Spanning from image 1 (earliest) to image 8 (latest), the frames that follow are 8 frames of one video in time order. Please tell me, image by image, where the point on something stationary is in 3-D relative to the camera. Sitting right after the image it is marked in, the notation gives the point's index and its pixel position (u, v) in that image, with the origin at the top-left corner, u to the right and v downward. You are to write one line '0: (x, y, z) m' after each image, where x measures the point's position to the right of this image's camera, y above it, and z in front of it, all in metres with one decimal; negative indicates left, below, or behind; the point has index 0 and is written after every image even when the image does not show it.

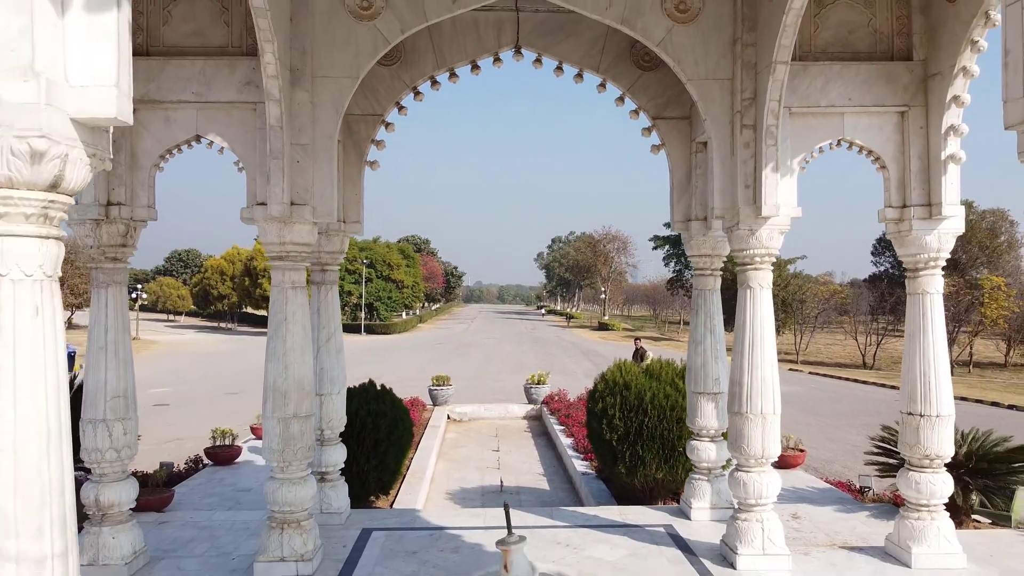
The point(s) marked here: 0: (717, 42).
0: (+1.3, +1.6, +4.7) m
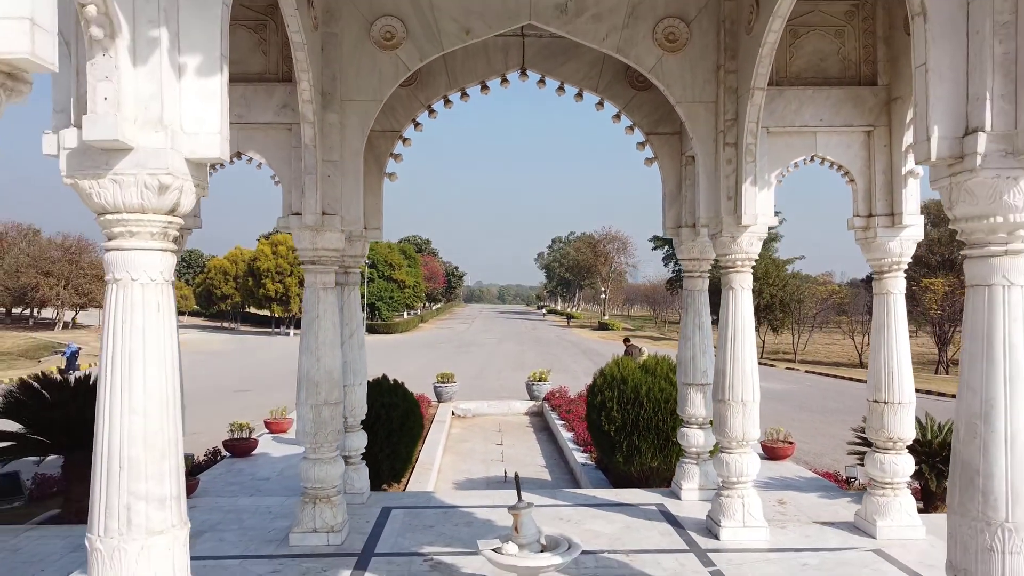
0: (+1.3, +1.6, +5.2) m
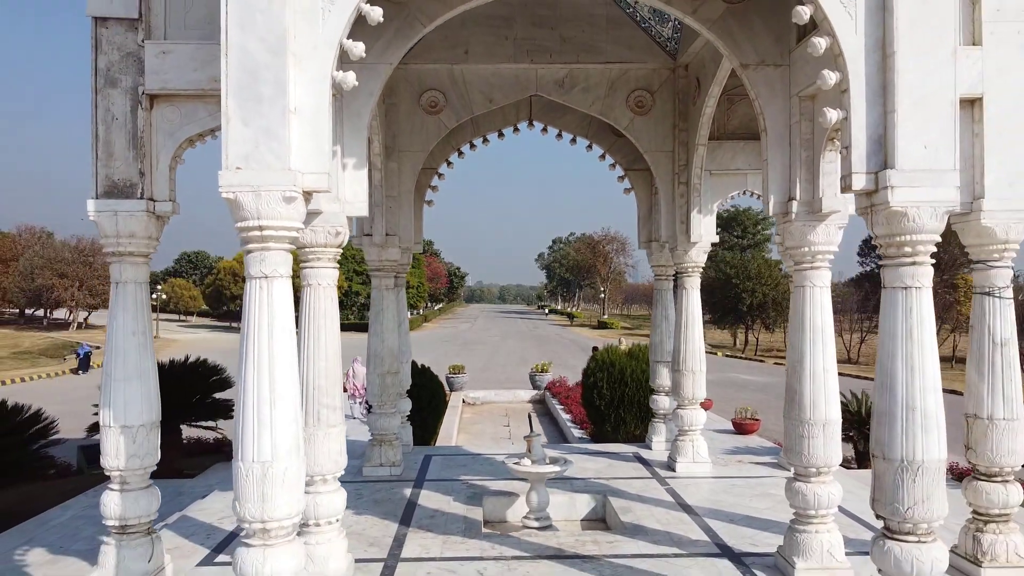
0: (+1.5, +1.6, +7.1) m
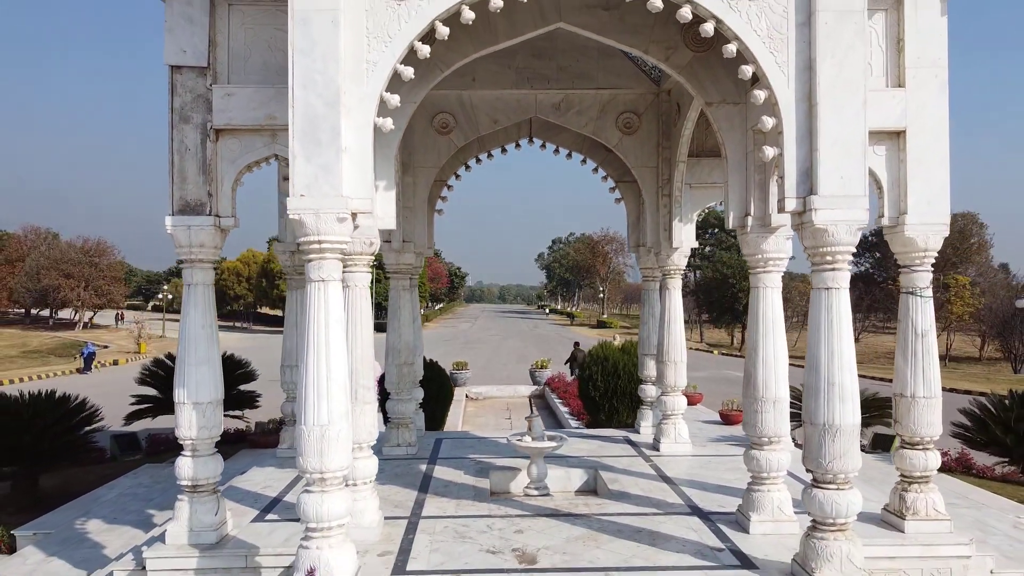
0: (+1.5, +1.5, +8.0) m
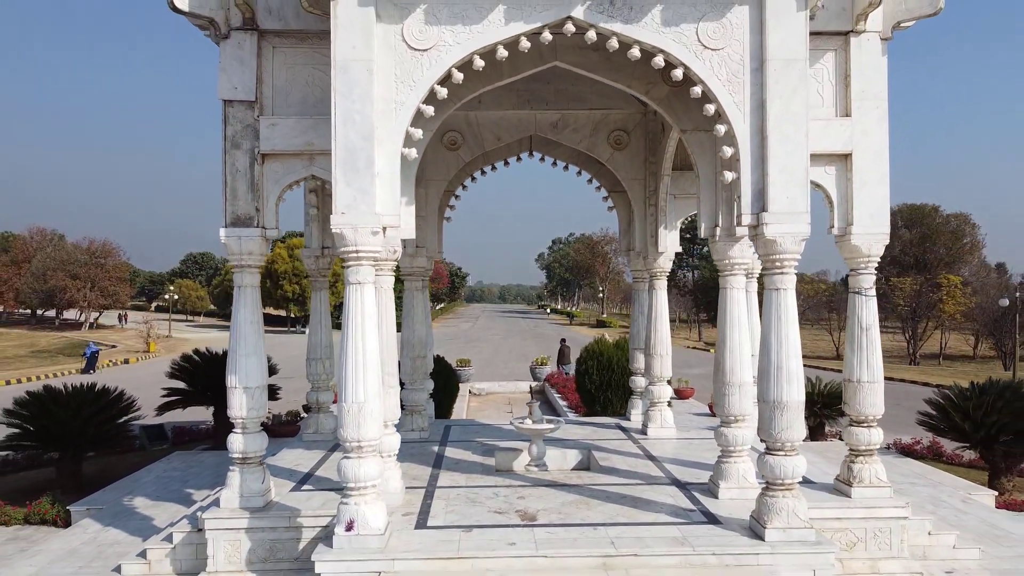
0: (+1.5, +1.5, +8.8) m
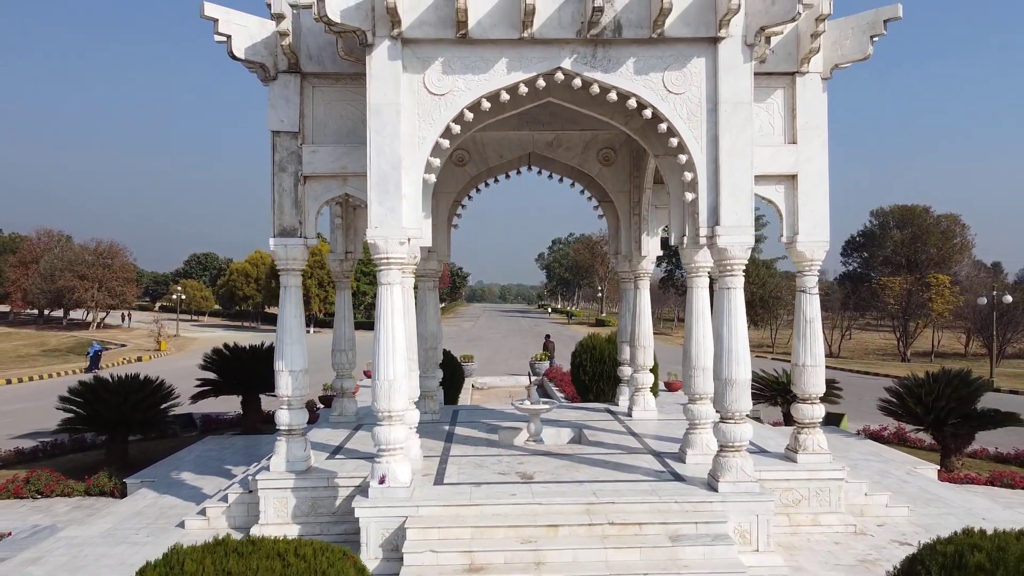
0: (+1.5, +1.6, +10.0) m
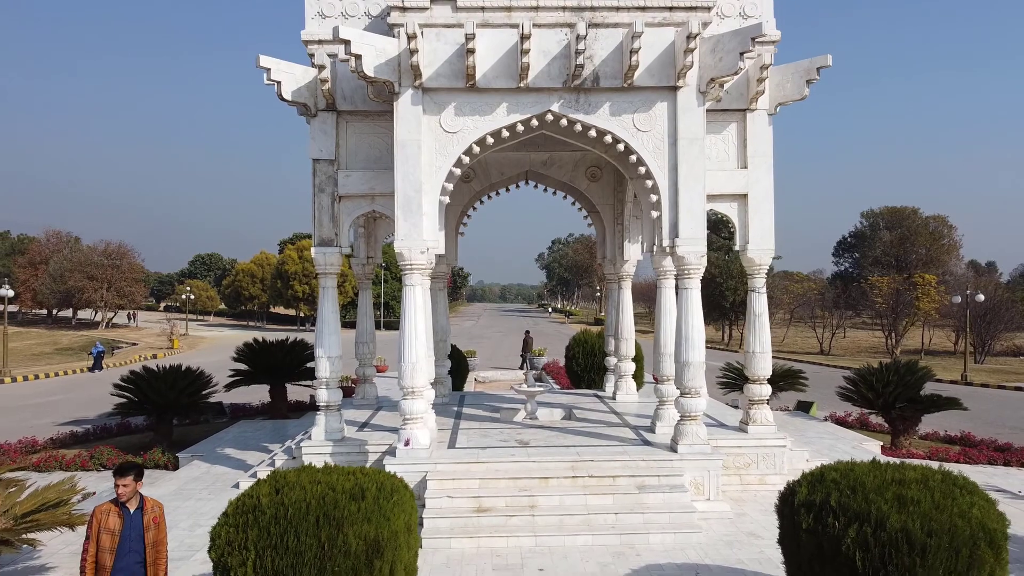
0: (+1.5, +1.5, +11.5) m
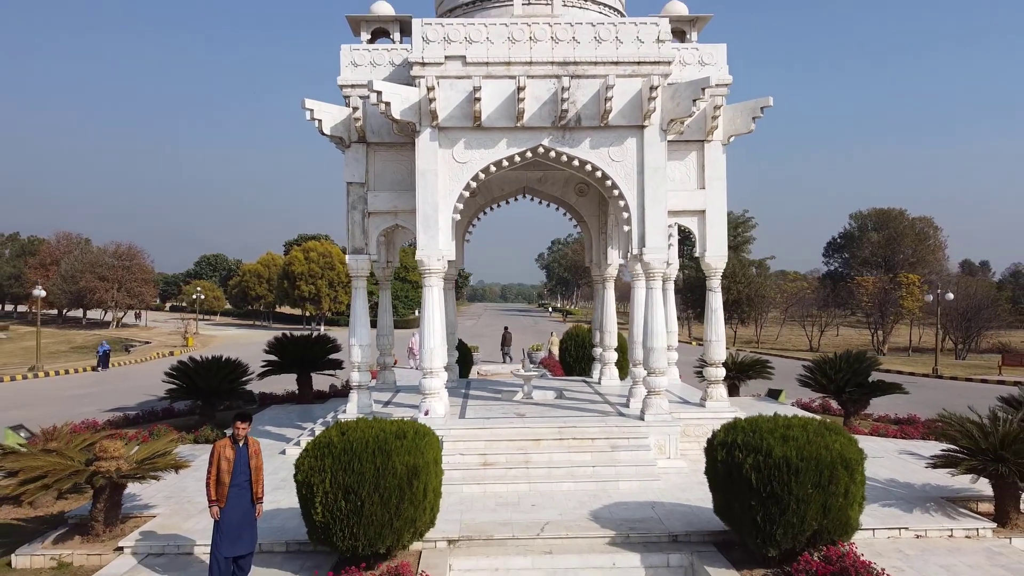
0: (+1.5, +1.5, +13.4) m
